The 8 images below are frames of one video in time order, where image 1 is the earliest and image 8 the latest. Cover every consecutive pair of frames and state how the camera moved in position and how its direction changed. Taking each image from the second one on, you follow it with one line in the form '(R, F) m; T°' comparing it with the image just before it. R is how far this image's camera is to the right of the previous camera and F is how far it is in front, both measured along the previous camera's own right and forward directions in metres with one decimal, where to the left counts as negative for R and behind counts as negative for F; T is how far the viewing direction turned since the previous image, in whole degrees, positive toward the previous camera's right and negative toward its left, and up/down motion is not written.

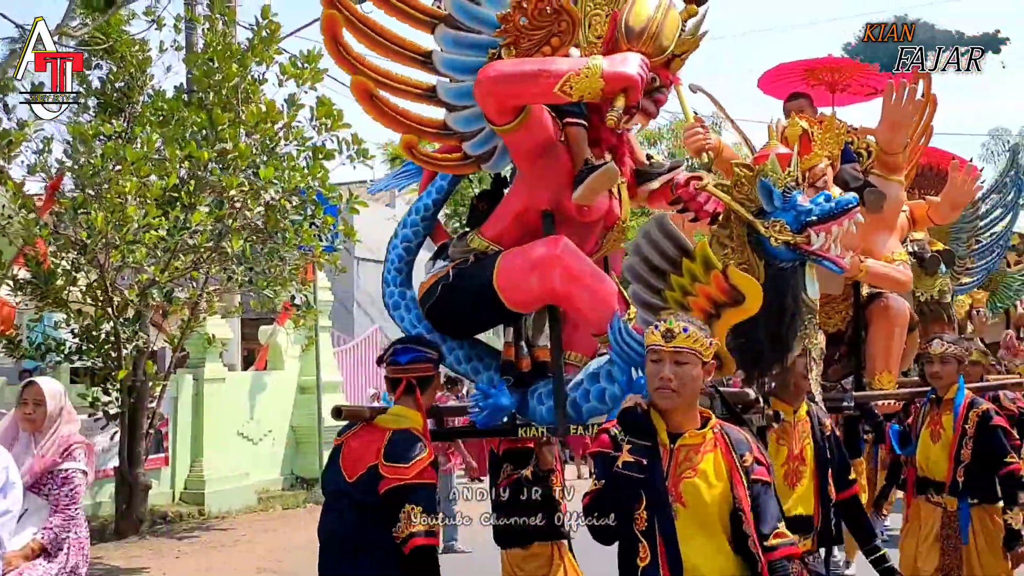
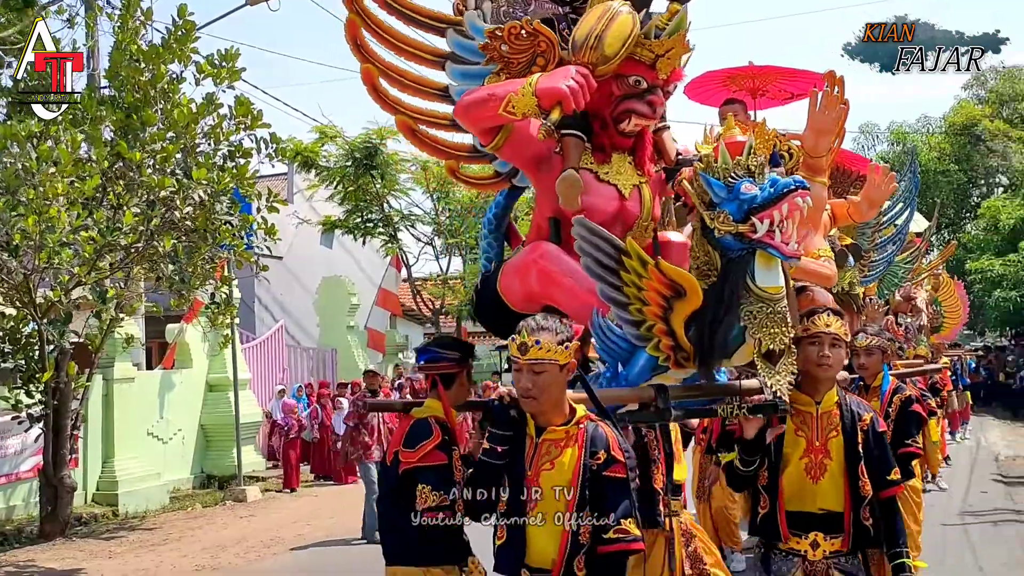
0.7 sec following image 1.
(-0.3, -0.2) m; +6°
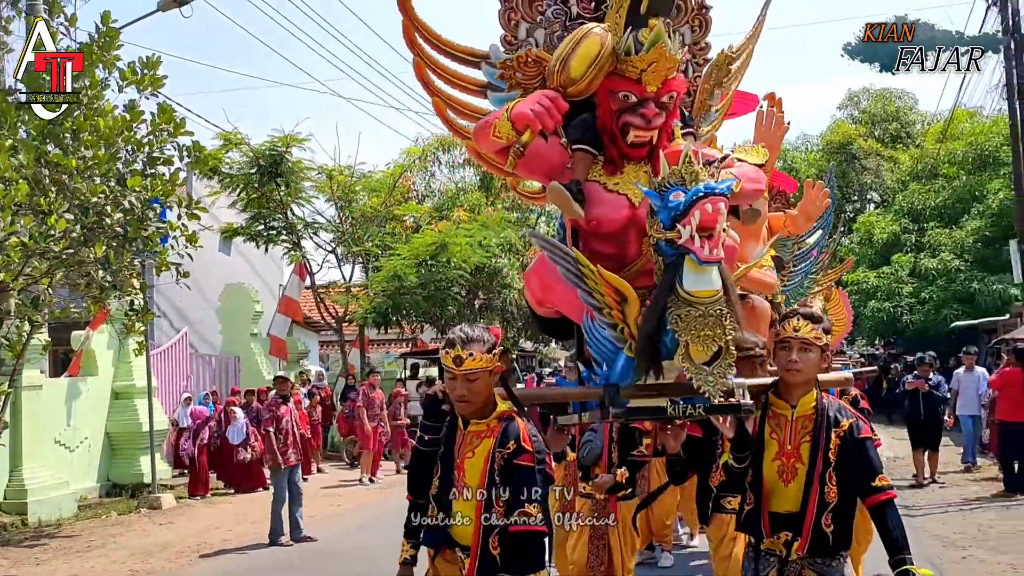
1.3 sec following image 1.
(-0.3, -0.2) m; +6°
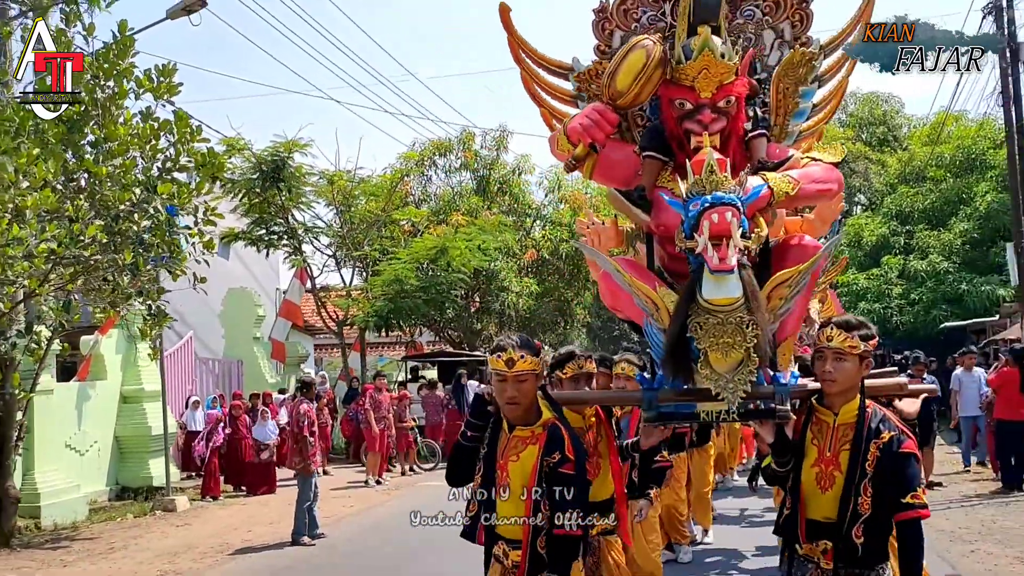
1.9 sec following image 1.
(-0.2, -0.2) m; +1°
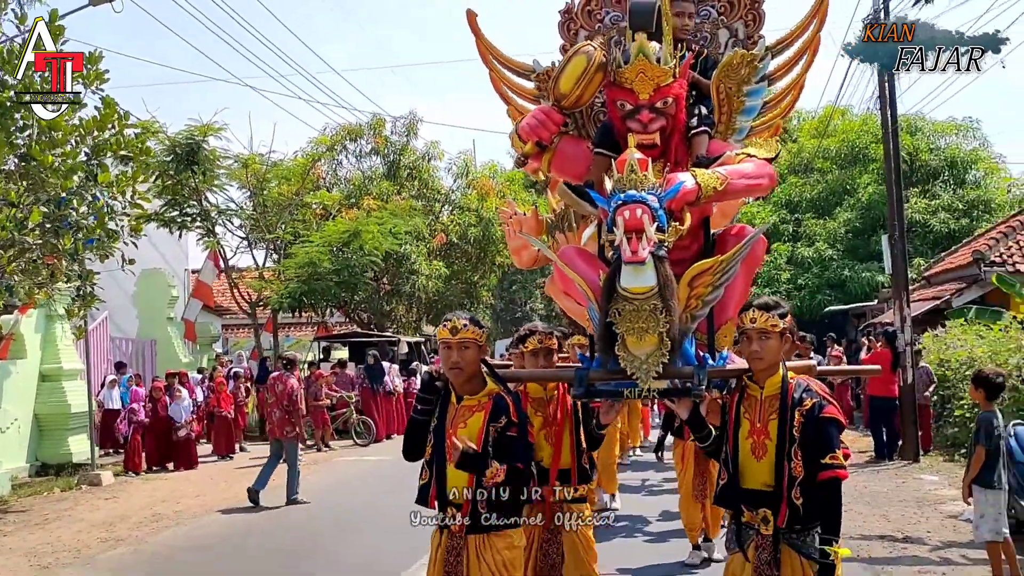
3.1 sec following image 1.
(-0.2, -0.6) m; +5°
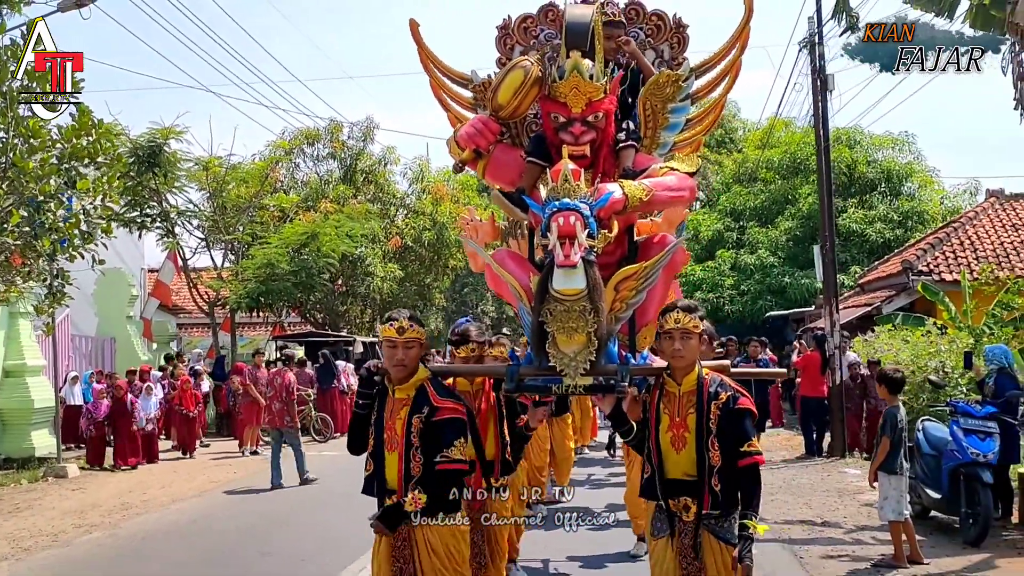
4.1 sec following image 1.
(0.0, -0.5) m; +2°
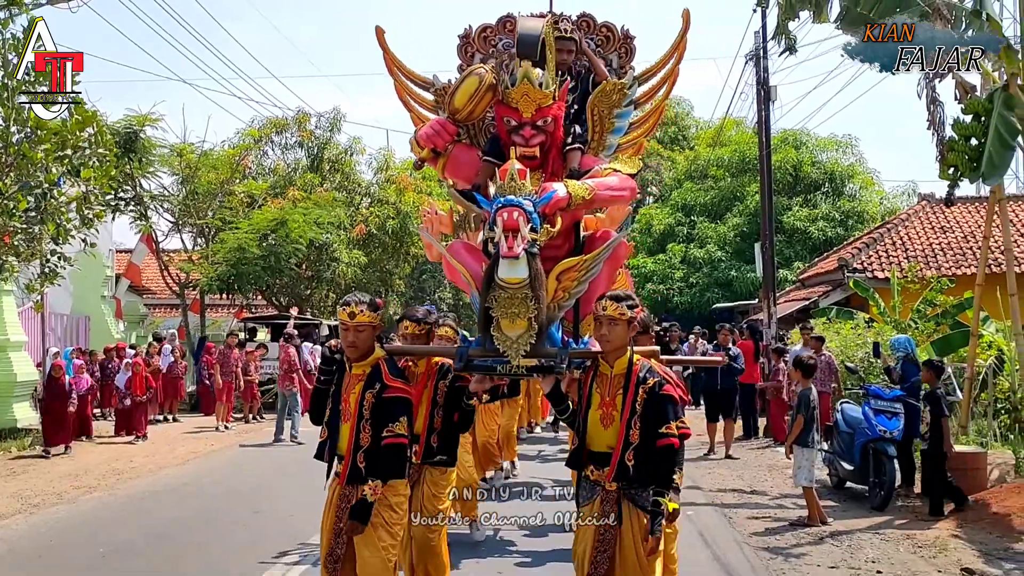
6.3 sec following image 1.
(-0.1, -0.8) m; +2°
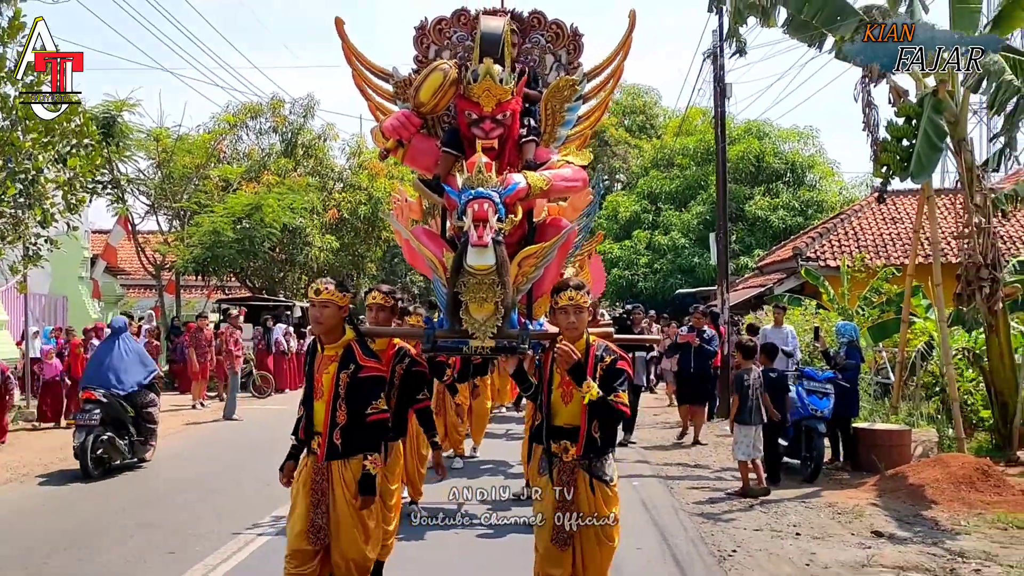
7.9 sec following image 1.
(+0.1, -0.5) m; +1°
